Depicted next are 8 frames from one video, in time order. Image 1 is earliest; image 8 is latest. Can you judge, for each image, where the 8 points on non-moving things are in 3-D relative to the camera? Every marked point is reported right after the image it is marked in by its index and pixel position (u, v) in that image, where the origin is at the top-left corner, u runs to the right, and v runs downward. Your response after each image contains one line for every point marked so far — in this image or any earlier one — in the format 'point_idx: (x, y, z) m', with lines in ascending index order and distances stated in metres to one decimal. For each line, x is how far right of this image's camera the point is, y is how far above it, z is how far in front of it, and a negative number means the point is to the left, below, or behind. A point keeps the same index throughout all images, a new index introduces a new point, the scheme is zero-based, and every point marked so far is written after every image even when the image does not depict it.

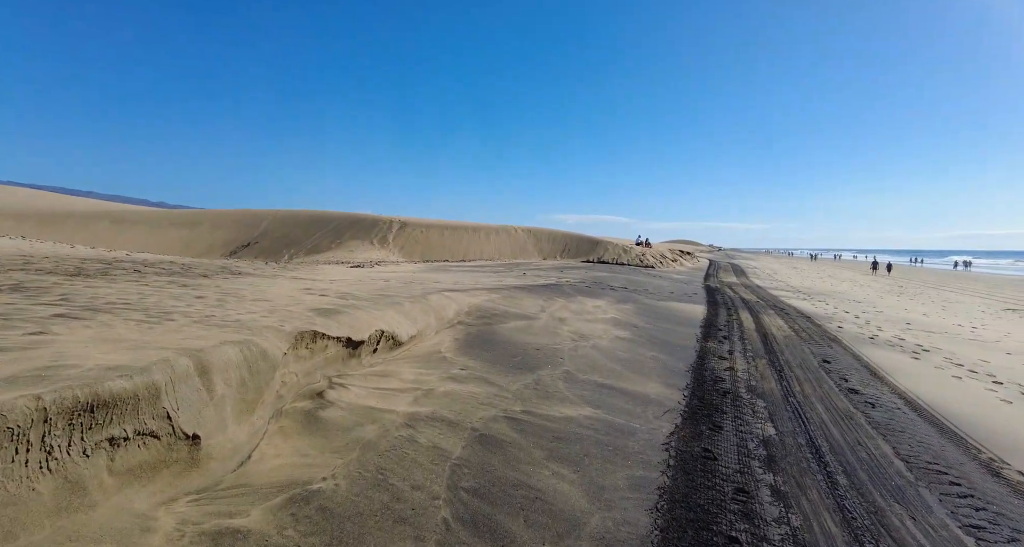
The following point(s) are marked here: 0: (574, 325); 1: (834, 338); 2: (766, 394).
0: (+1.2, -1.0, +8.3) m
1: (+7.6, -1.6, +10.3) m
2: (+3.3, -1.6, +5.7) m
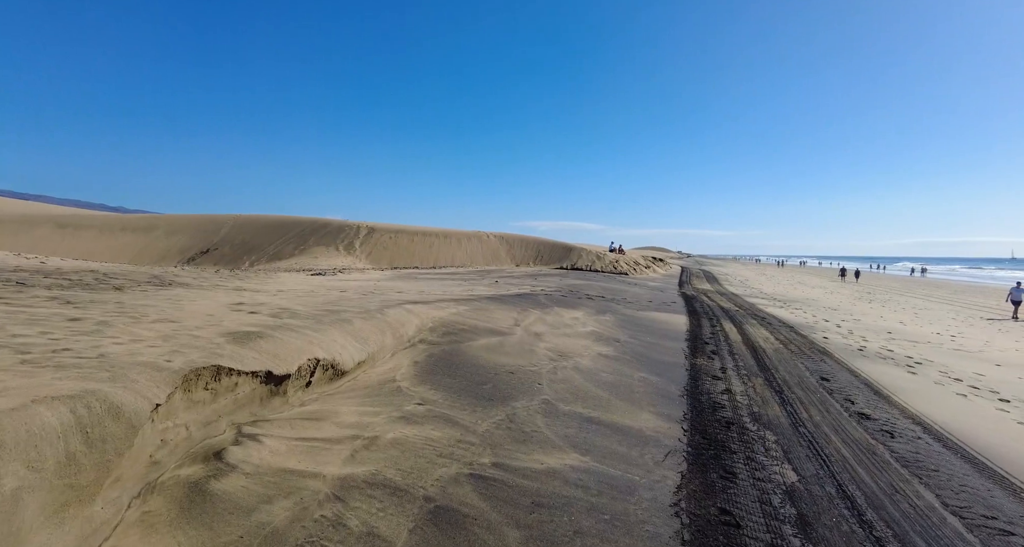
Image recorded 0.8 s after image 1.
0: (+0.7, -1.2, +7.5) m
1: (+7.0, -1.8, +9.8) m
2: (+3.0, -1.7, +5.0) m
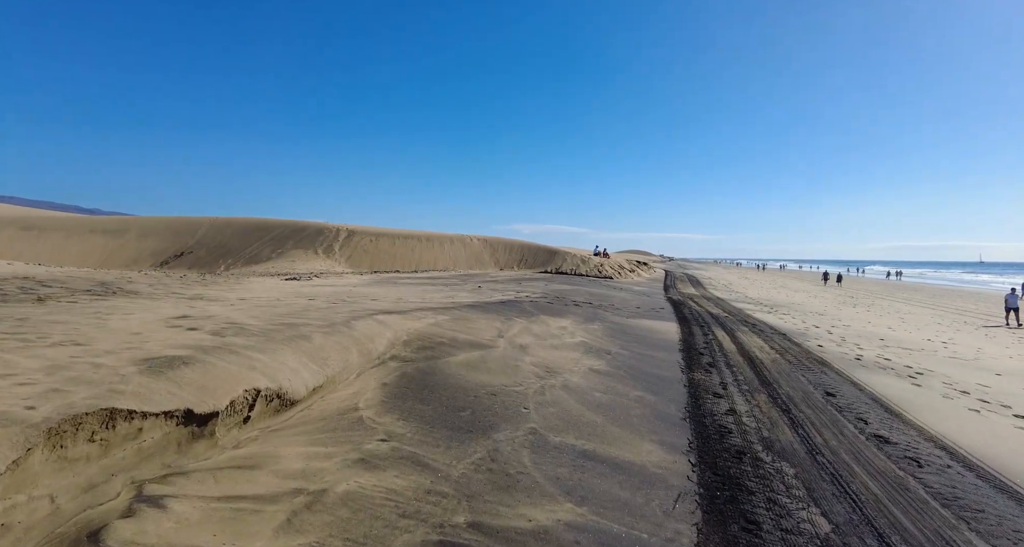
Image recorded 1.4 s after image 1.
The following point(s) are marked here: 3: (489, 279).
0: (+0.4, -1.3, +6.9) m
1: (+6.7, -1.9, +9.4) m
2: (+2.8, -1.8, +4.5) m
3: (-1.0, -0.3, +19.8) m
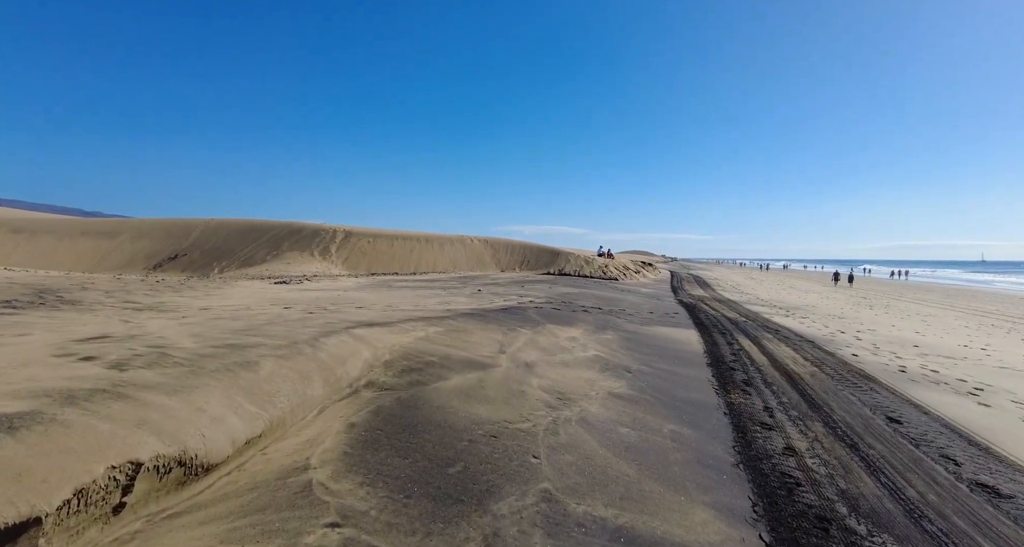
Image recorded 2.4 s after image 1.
0: (+0.5, -1.3, +5.8) m
1: (+6.8, -2.0, +8.3) m
2: (+2.9, -1.9, +3.4) m
3: (-0.9, -0.4, +18.7) m
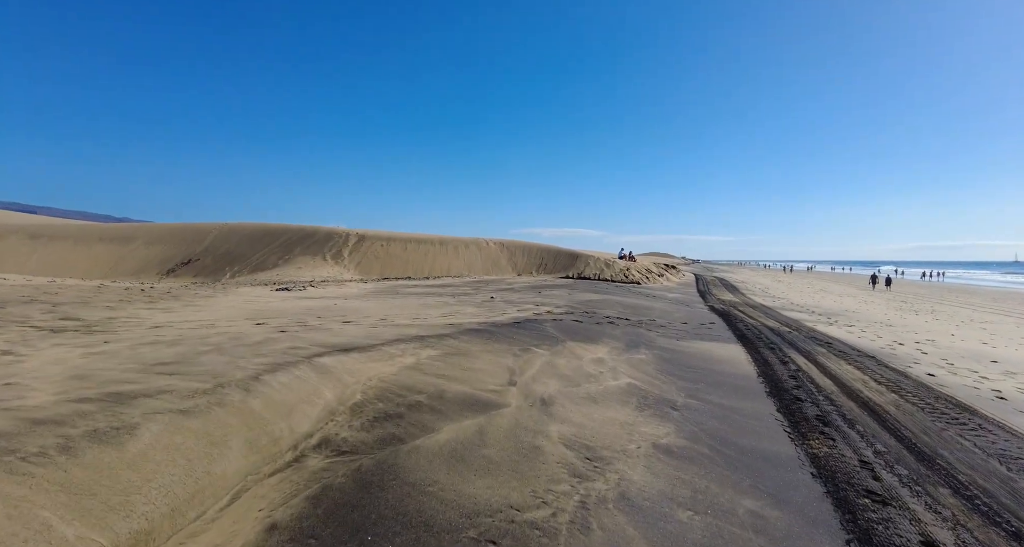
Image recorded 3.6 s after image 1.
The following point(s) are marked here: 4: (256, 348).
0: (+0.6, -1.5, +4.4) m
1: (+7.0, -2.1, +6.7) m
2: (+2.9, -2.0, +2.0) m
3: (-0.3, -0.6, +17.4) m
4: (-2.7, -0.8, +4.6) m
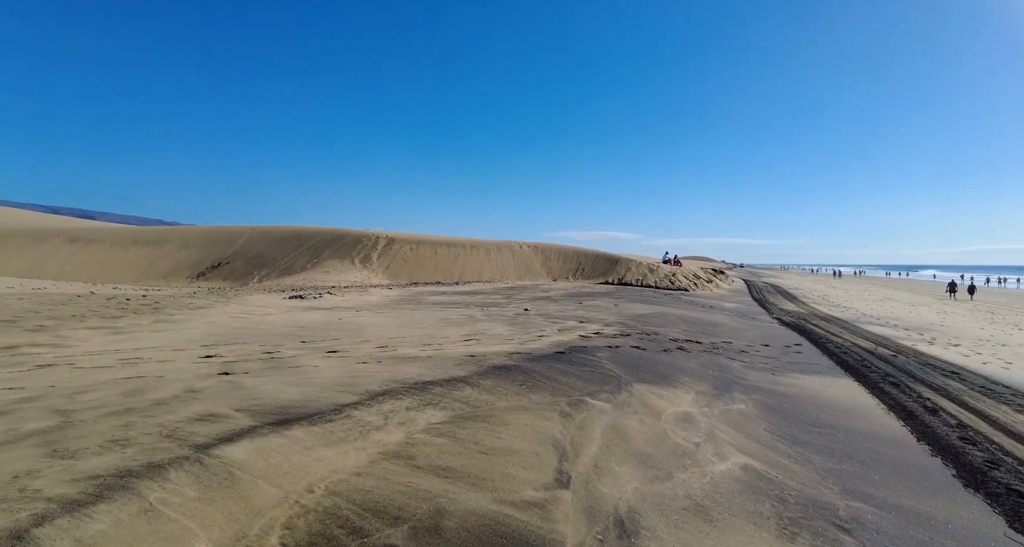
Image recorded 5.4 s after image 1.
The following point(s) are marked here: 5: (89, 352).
0: (+0.9, -1.6, +2.4) m
1: (+7.4, -2.3, +4.2) m
2: (+3.0, -2.1, -0.3) m
3: (+1.0, -0.8, +15.4) m
4: (-2.4, -0.9, +2.8) m
5: (-4.3, -0.8, +4.6) m
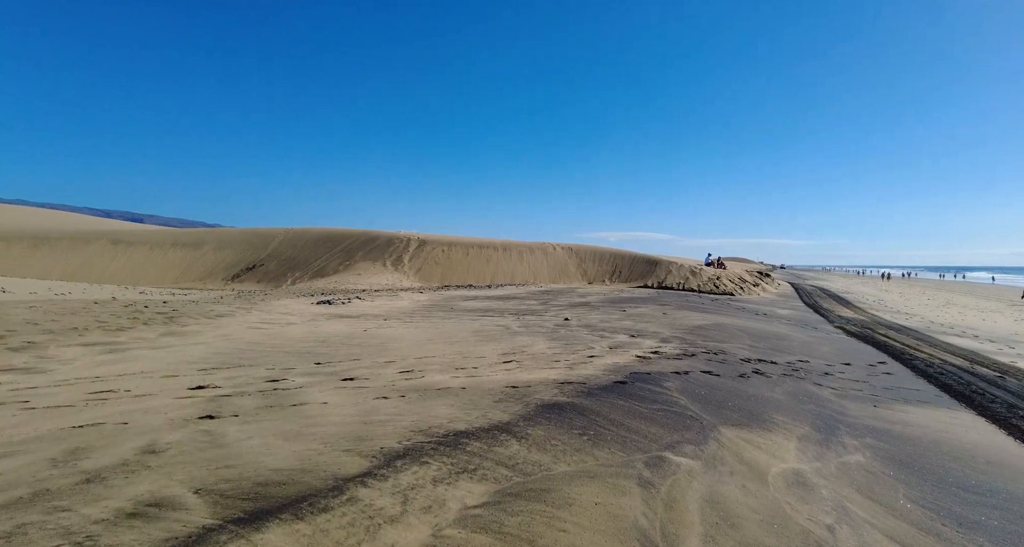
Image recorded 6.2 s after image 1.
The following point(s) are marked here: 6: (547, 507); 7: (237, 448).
0: (+1.2, -1.7, +1.3) m
1: (+7.8, -2.4, +2.6) m
2: (+3.1, -2.2, -1.5) m
3: (+2.2, -1.0, +14.3) m
4: (-2.0, -1.0, +2.0) m
5: (-3.9, -0.9, +3.8) m
6: (+0.2, -1.3, +2.5) m
7: (-1.7, -1.1, +2.7) m
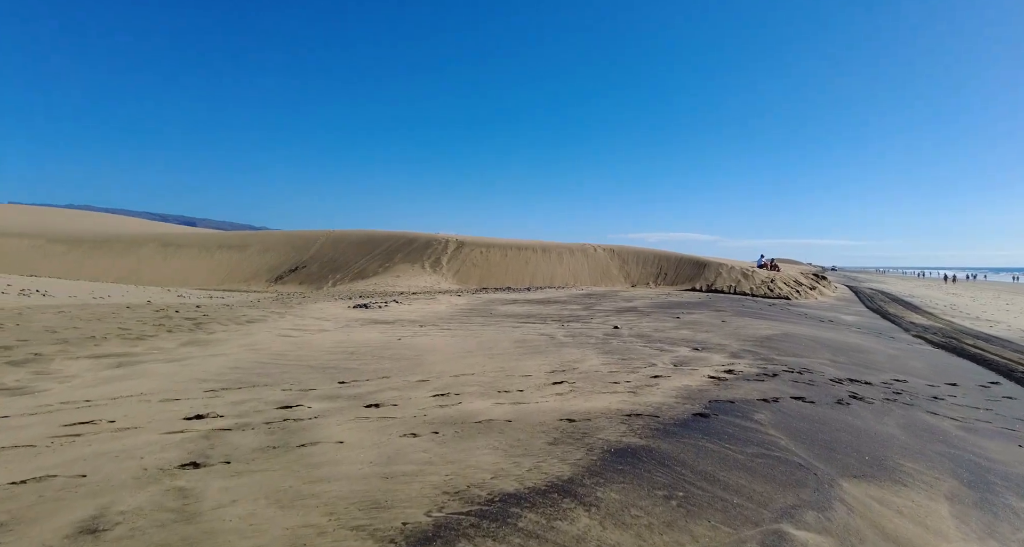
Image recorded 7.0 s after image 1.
0: (+1.4, -1.8, +0.4) m
1: (+8.1, -2.5, +1.2) m
2: (+3.1, -2.3, -2.6) m
3: (+3.5, -1.1, +13.3) m
4: (-1.8, -1.1, +1.3) m
5: (-3.4, -1.0, +3.3) m
6: (+0.5, -1.4, +1.7) m
7: (-1.4, -1.1, +2.0) m
